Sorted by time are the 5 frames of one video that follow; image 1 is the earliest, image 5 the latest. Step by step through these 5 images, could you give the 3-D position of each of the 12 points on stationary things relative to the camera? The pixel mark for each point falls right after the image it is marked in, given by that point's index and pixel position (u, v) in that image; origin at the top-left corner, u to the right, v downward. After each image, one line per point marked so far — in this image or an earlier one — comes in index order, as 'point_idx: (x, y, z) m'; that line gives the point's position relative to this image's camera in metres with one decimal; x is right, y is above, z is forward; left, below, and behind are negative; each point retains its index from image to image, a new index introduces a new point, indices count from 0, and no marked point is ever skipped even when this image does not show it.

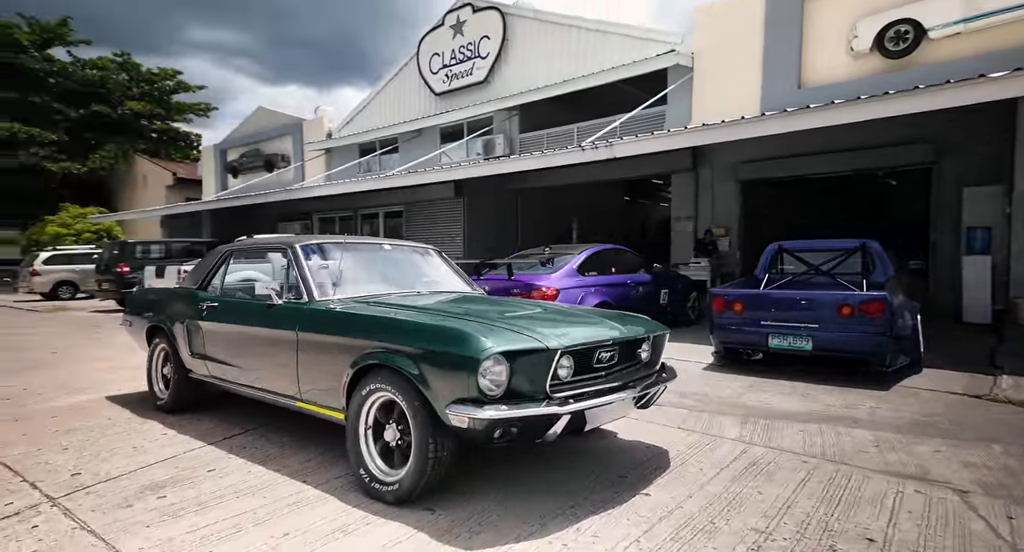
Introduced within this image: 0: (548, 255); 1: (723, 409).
0: (+0.6, +0.3, +7.3) m
1: (+1.6, -1.0, +3.8) m
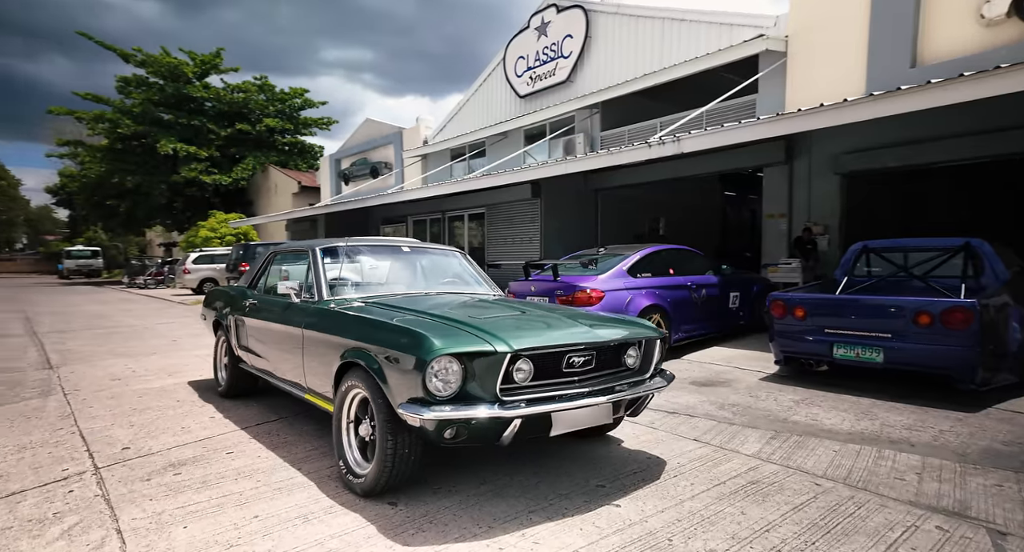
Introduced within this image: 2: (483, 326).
0: (+1.3, +0.3, +7.1) m
1: (+1.8, -1.0, +3.5) m
2: (-0.1, -0.2, +2.0) m
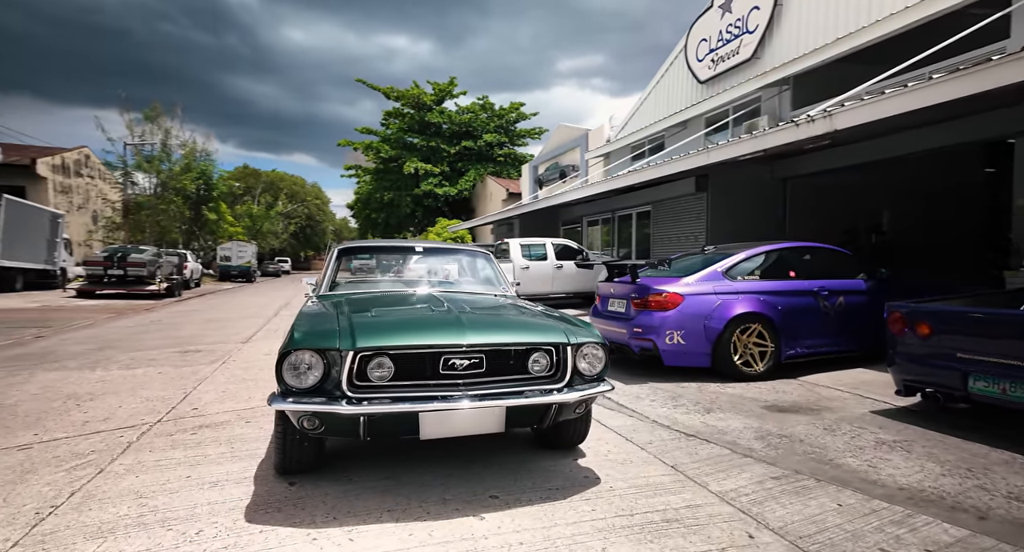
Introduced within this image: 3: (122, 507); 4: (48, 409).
0: (+2.5, +0.3, +6.5) m
1: (+1.6, -1.1, +2.9) m
2: (-0.6, -0.2, +2.1) m
3: (-1.5, -0.9, +1.9) m
4: (-3.4, -1.0, +3.7) m
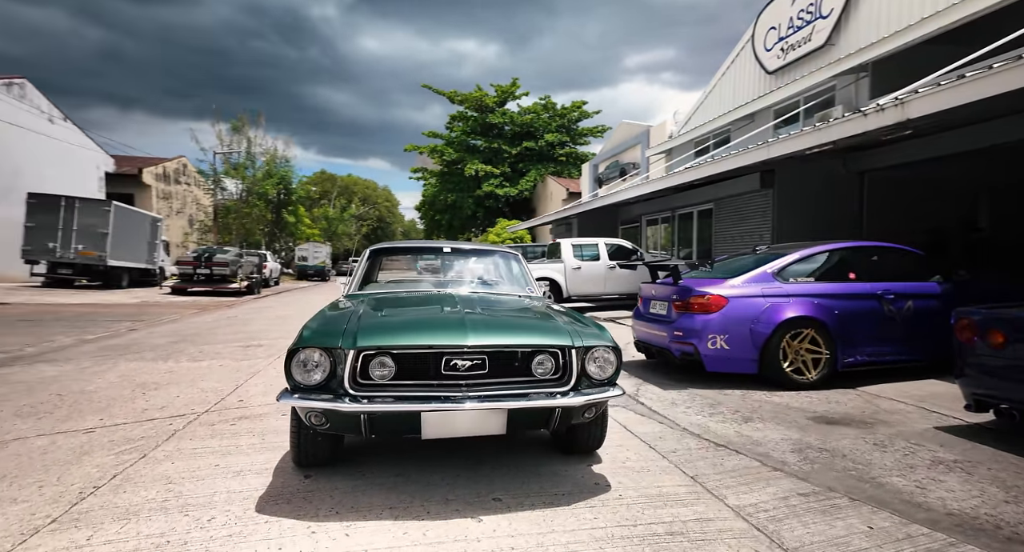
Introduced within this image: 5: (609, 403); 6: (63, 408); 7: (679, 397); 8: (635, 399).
0: (+2.9, +0.2, +6.2) m
1: (+1.7, -1.1, +2.7) m
2: (-0.6, -0.2, +2.2) m
3: (-1.5, -0.9, +2.1) m
4: (-3.2, -1.0, +4.1) m
5: (+0.8, -1.1, +4.3) m
6: (-3.3, -1.0, +3.7) m
7: (+1.5, -1.1, +4.6) m
8: (+1.1, -1.1, +4.5) m
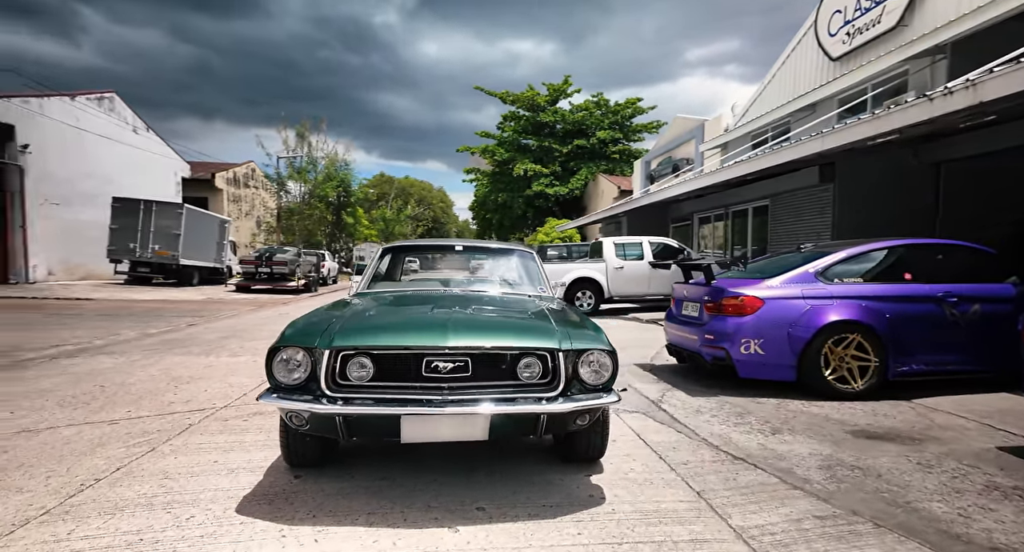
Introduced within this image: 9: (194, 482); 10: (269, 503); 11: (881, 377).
0: (+3.3, +0.2, +5.8) m
1: (+1.7, -1.1, +2.5) m
2: (-0.7, -0.2, +2.2) m
3: (-1.6, -0.9, +2.1) m
4: (-3.1, -1.0, +4.3) m
5: (+1.0, -1.1, +4.1) m
6: (-3.2, -1.0, +3.9) m
7: (+1.7, -1.1, +4.3) m
8: (+1.2, -1.1, +4.3) m
9: (-1.4, -0.9, +2.2) m
10: (-1.0, -0.9, +2.0) m
11: (+3.6, -1.0, +4.9) m
